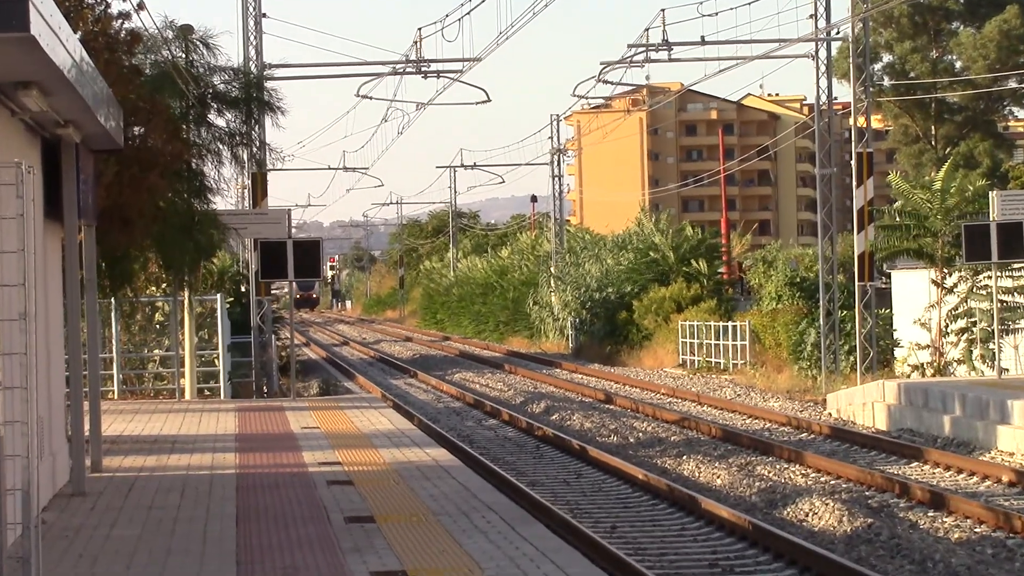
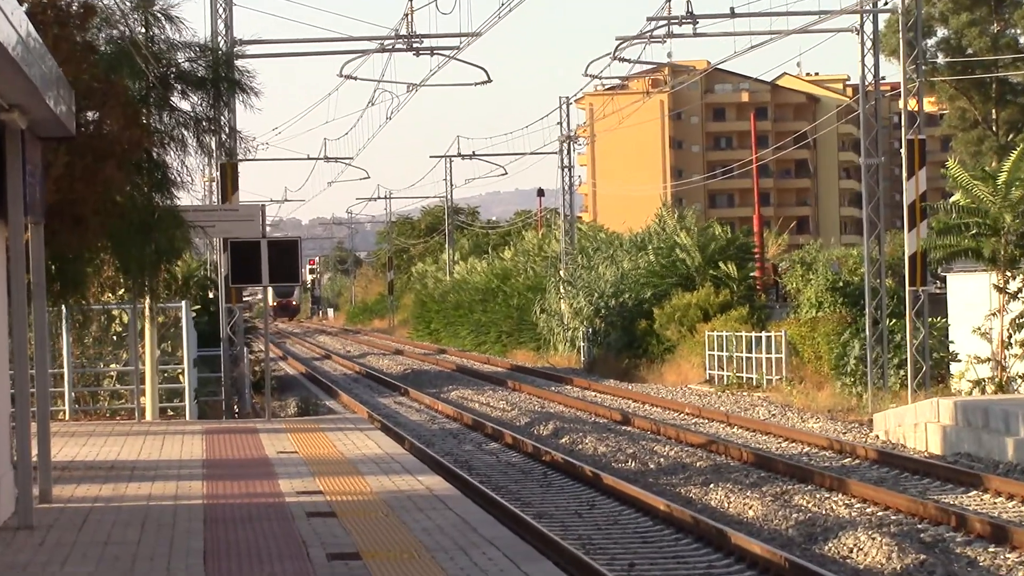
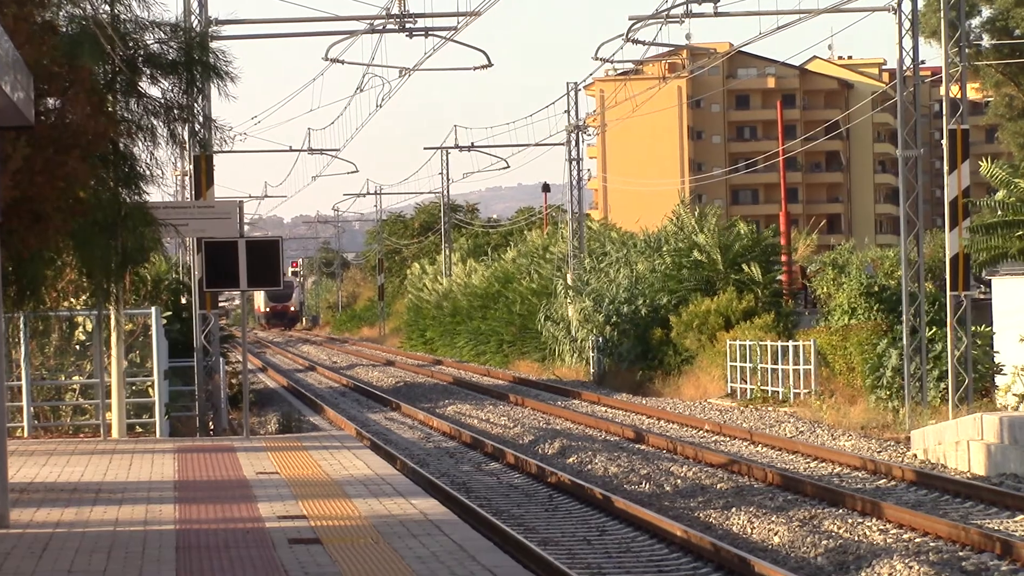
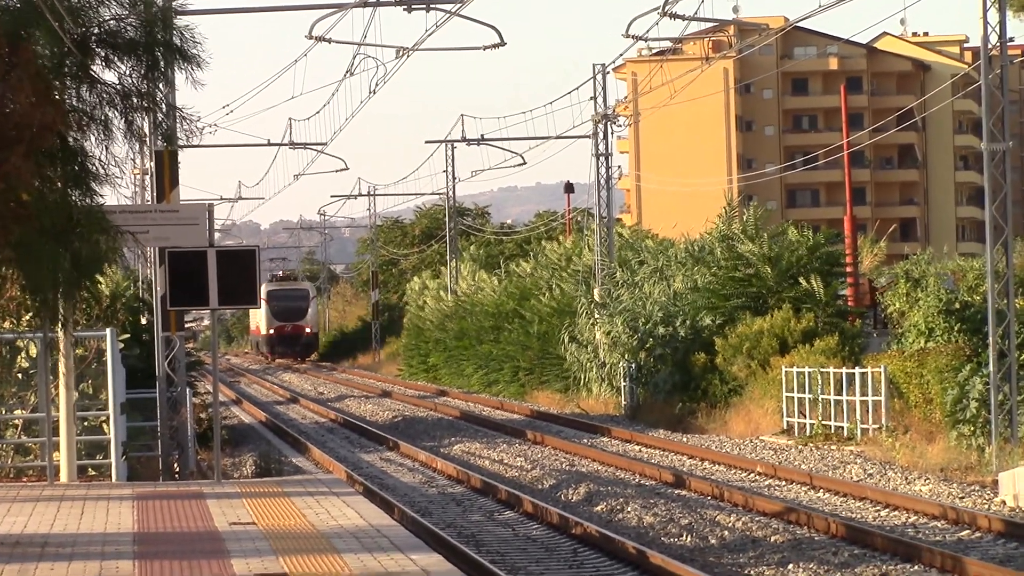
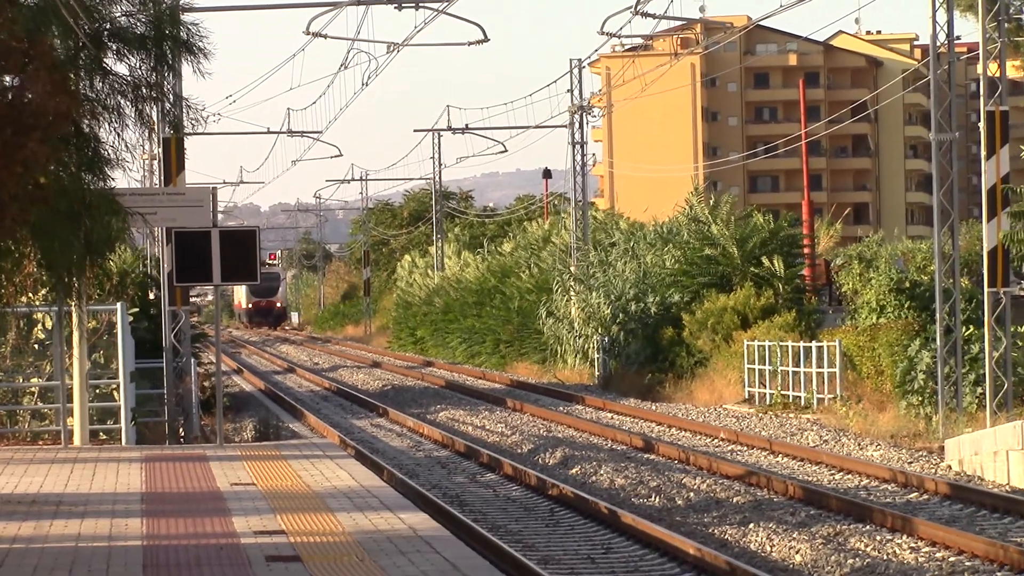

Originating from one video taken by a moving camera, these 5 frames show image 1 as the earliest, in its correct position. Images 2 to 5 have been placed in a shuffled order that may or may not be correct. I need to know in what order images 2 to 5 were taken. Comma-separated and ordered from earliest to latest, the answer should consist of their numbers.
2, 3, 5, 4
